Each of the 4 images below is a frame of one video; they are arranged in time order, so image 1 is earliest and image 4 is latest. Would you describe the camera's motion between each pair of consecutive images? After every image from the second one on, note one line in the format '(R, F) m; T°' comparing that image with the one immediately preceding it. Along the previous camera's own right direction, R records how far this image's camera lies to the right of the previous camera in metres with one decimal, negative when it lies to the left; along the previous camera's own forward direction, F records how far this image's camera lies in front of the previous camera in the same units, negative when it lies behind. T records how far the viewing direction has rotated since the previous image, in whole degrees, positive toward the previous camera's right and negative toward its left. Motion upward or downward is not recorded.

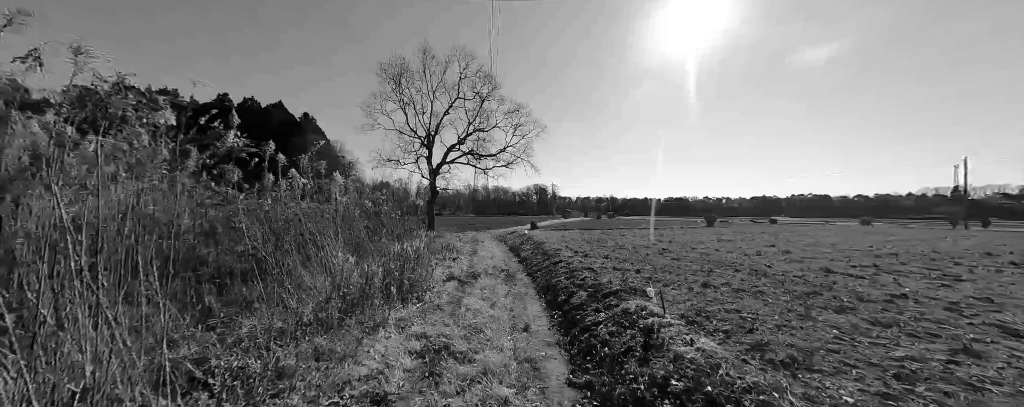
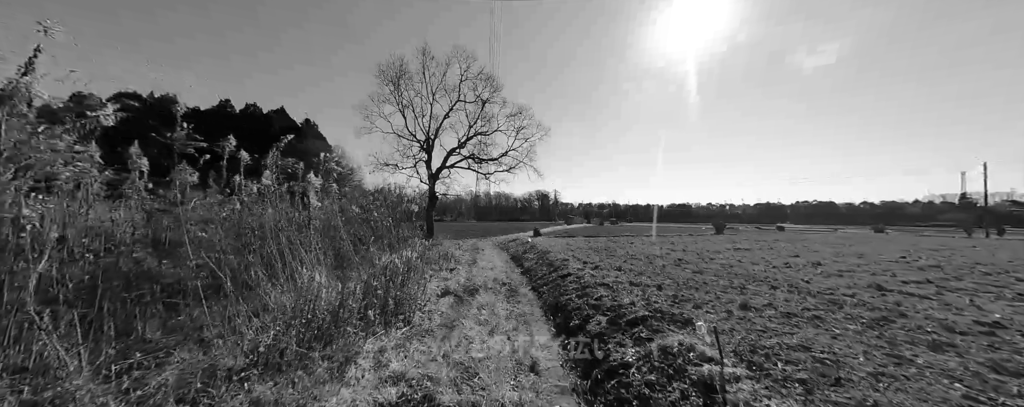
(0.0, +0.9) m; 0°
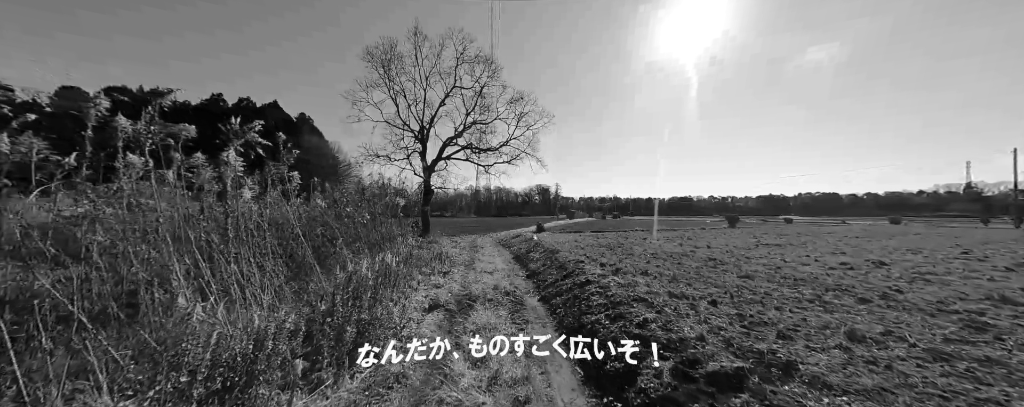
(-0.1, +1.6) m; 0°
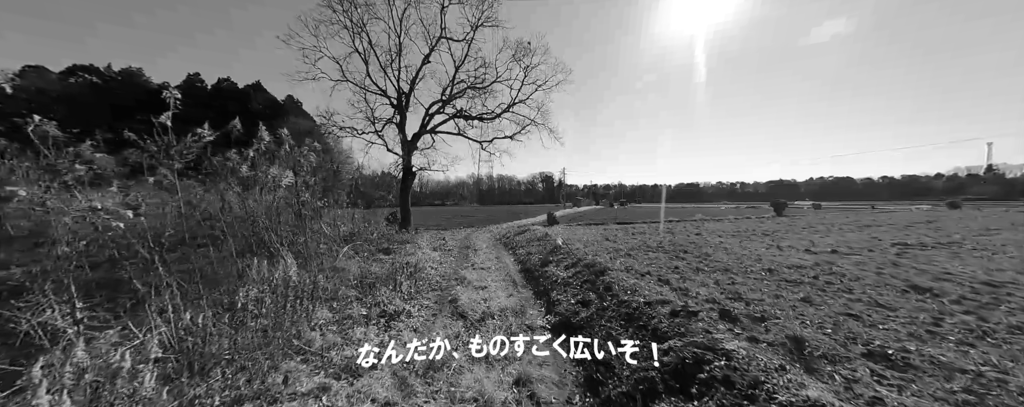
(-0.1, +4.8) m; -1°
